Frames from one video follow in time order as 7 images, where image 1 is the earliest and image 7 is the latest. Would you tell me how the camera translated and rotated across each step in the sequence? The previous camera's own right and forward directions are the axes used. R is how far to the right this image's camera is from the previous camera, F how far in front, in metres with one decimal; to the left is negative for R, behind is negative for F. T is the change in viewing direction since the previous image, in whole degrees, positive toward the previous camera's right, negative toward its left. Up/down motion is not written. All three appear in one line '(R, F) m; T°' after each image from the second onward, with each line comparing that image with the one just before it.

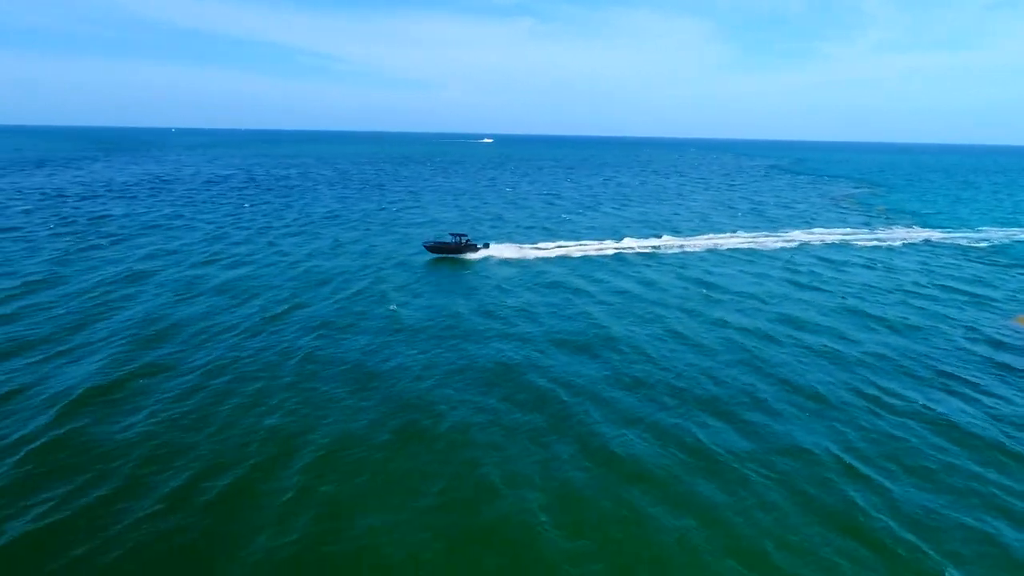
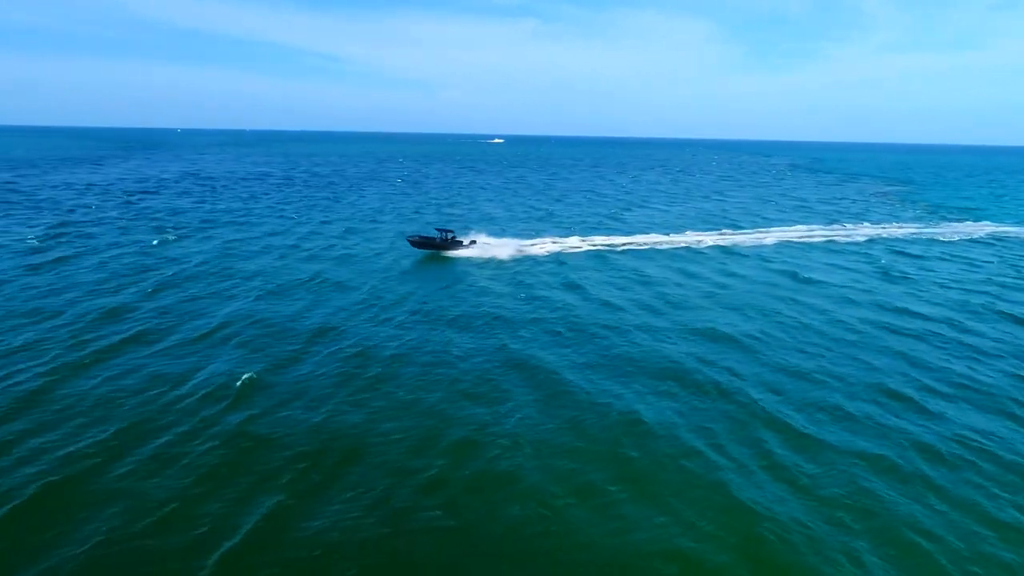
(-5.1, -0.4) m; 0°
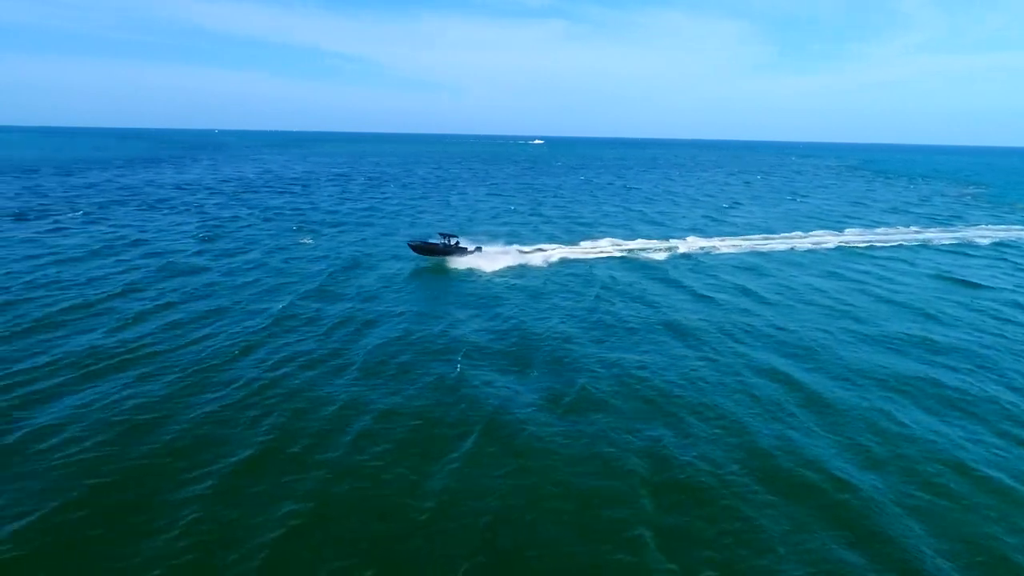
(-7.3, -1.2) m; -2°
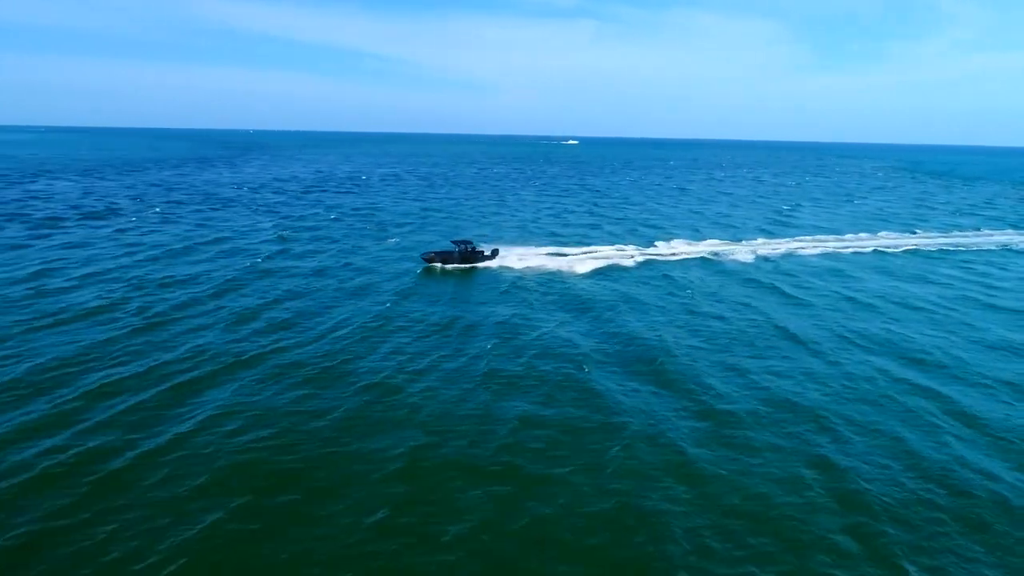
(-3.5, -0.7) m; -2°
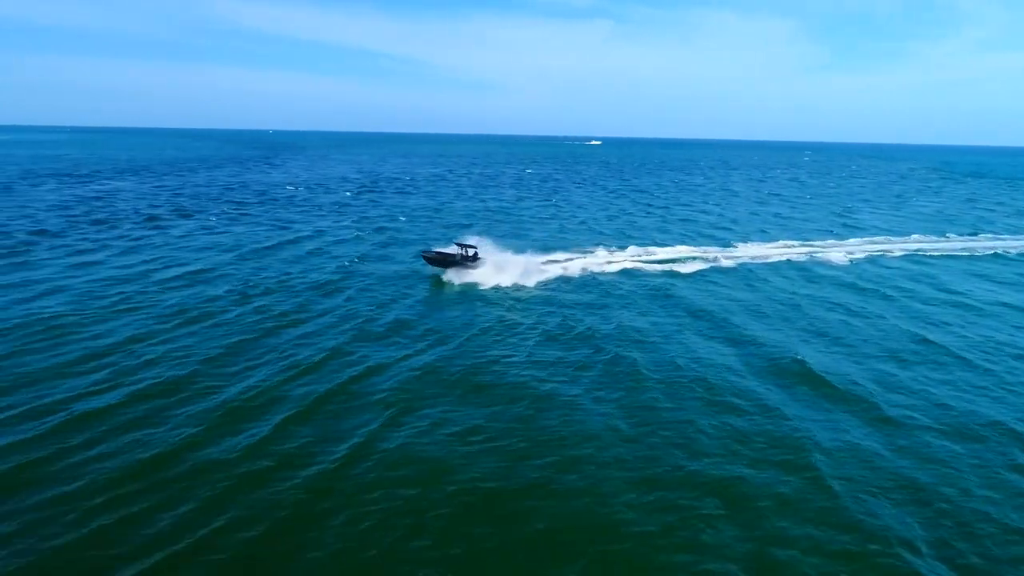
(-5.1, -1.0) m; -1°
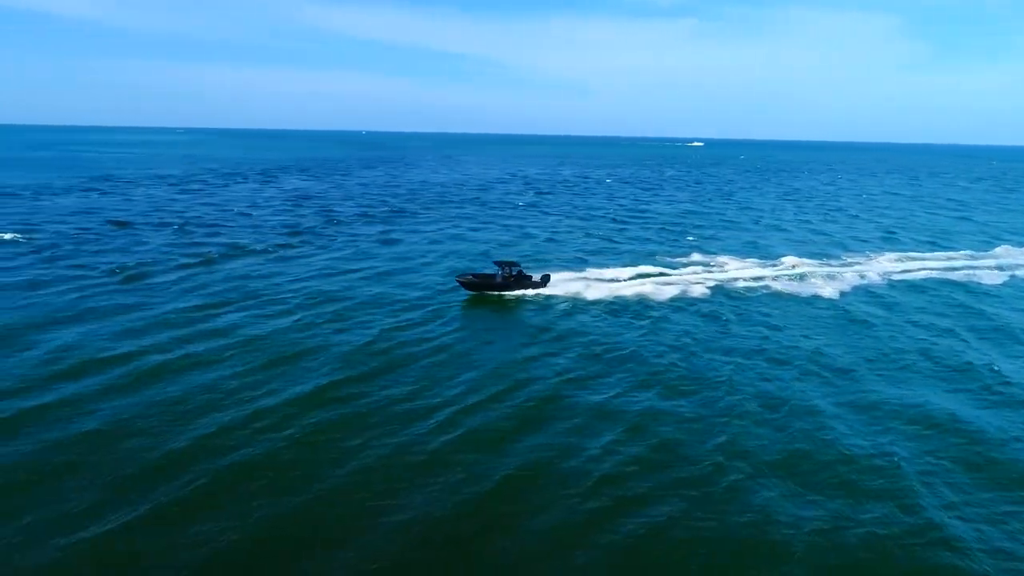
(-12.7, -2.3) m; -6°
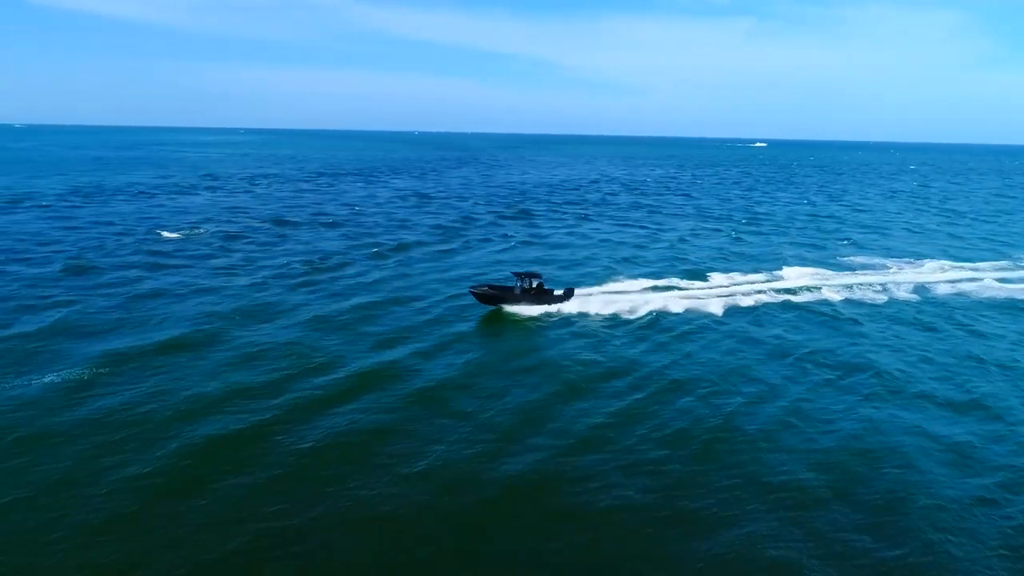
(-8.7, -1.5) m; -3°
